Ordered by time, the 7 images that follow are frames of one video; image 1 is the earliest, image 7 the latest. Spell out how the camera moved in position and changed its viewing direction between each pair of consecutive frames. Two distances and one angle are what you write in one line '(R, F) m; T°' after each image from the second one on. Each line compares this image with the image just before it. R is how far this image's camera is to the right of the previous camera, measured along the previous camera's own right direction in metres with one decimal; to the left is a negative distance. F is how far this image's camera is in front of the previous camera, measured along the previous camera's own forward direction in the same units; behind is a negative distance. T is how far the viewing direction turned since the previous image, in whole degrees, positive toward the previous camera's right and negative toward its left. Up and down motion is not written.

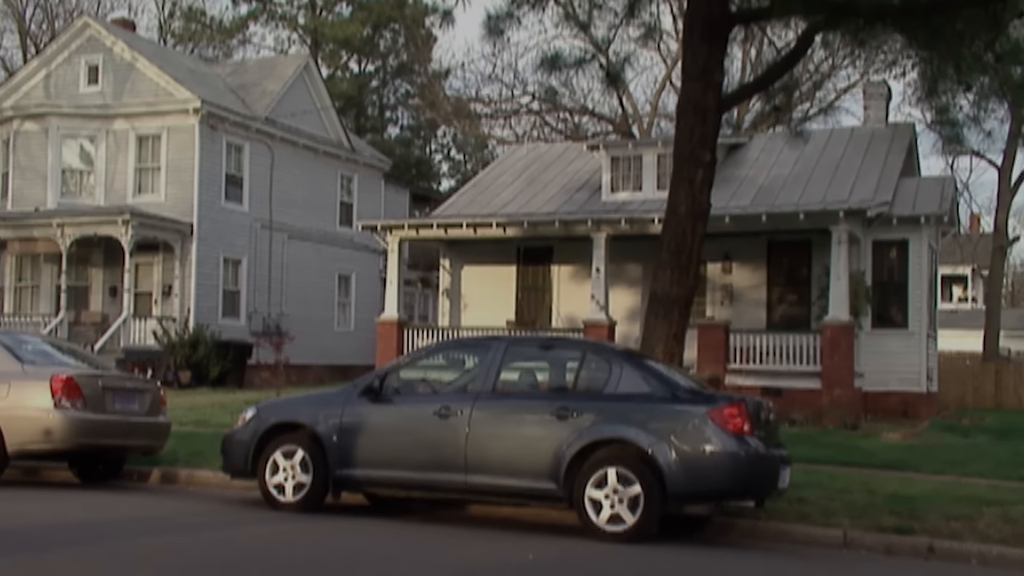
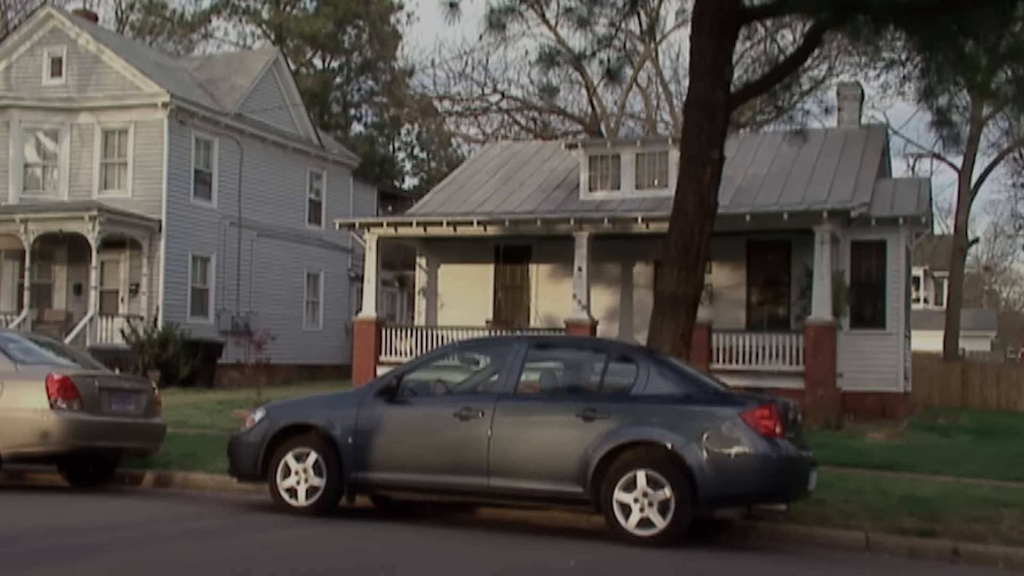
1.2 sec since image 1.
(-0.5, +0.2) m; +2°
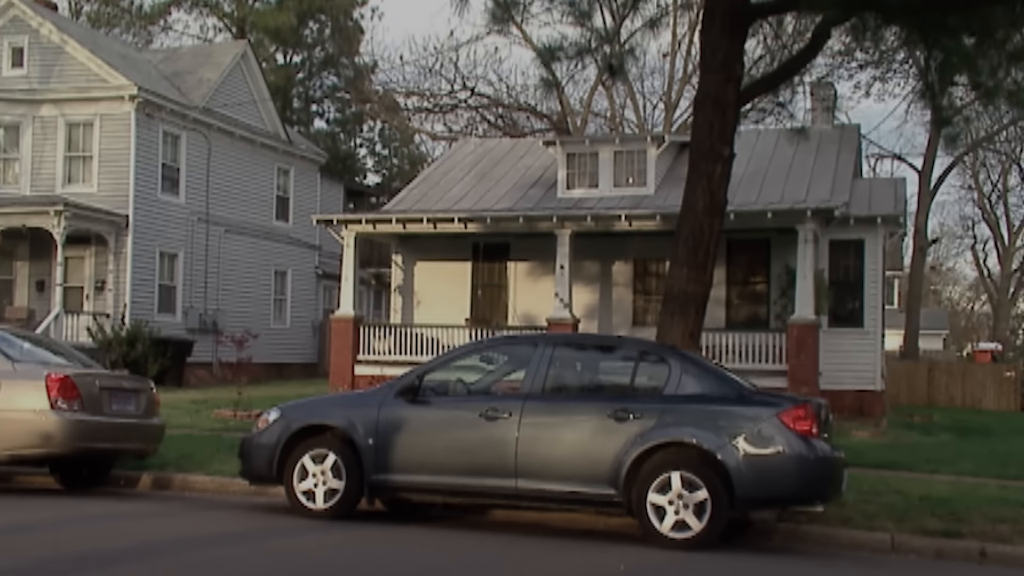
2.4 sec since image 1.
(-0.5, +0.2) m; +2°
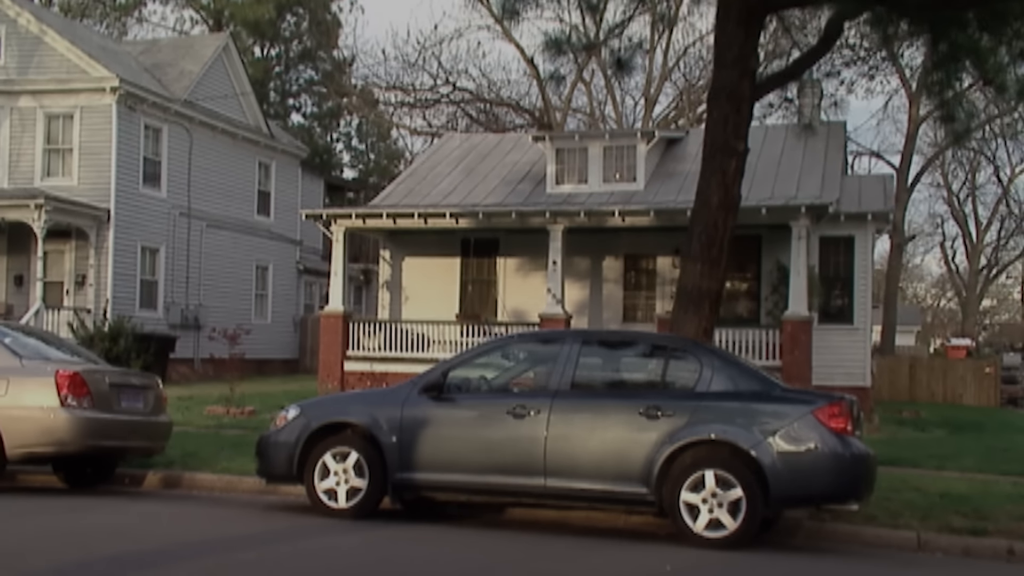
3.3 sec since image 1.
(-0.4, +0.1) m; +2°
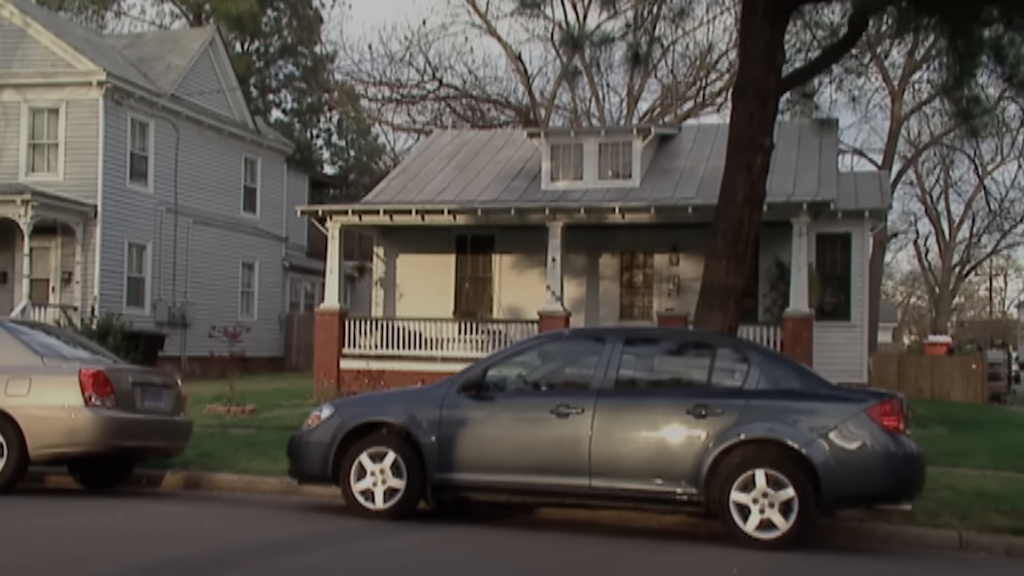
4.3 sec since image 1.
(-0.5, +0.2) m; +1°
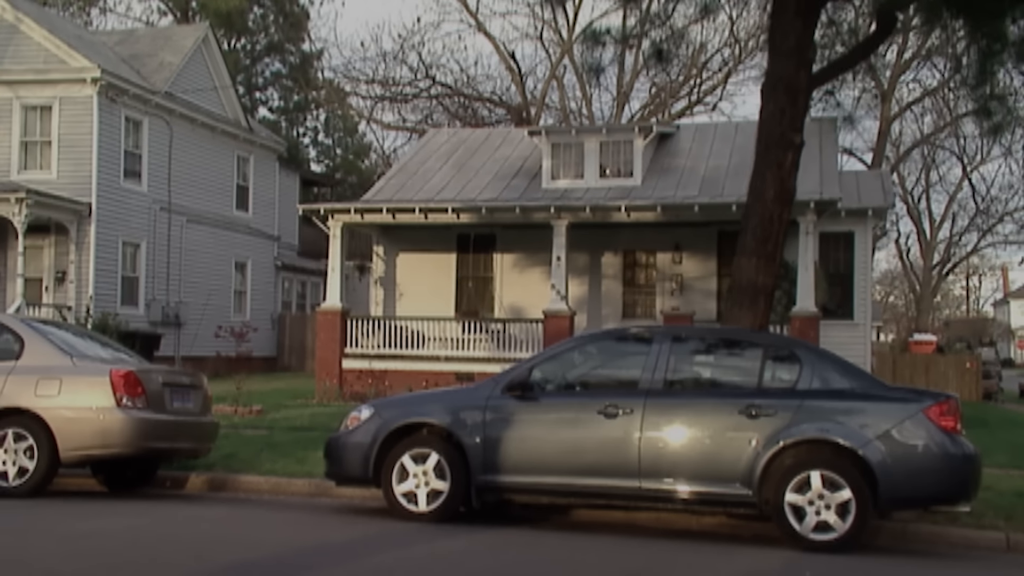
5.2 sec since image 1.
(-0.5, +0.1) m; +1°
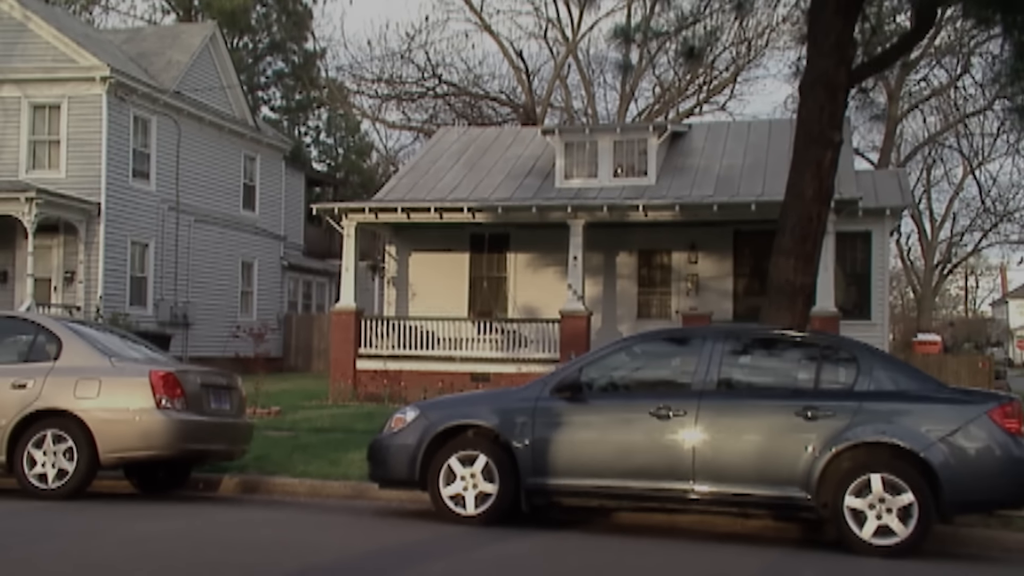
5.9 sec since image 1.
(-0.4, +0.1) m; 0°
